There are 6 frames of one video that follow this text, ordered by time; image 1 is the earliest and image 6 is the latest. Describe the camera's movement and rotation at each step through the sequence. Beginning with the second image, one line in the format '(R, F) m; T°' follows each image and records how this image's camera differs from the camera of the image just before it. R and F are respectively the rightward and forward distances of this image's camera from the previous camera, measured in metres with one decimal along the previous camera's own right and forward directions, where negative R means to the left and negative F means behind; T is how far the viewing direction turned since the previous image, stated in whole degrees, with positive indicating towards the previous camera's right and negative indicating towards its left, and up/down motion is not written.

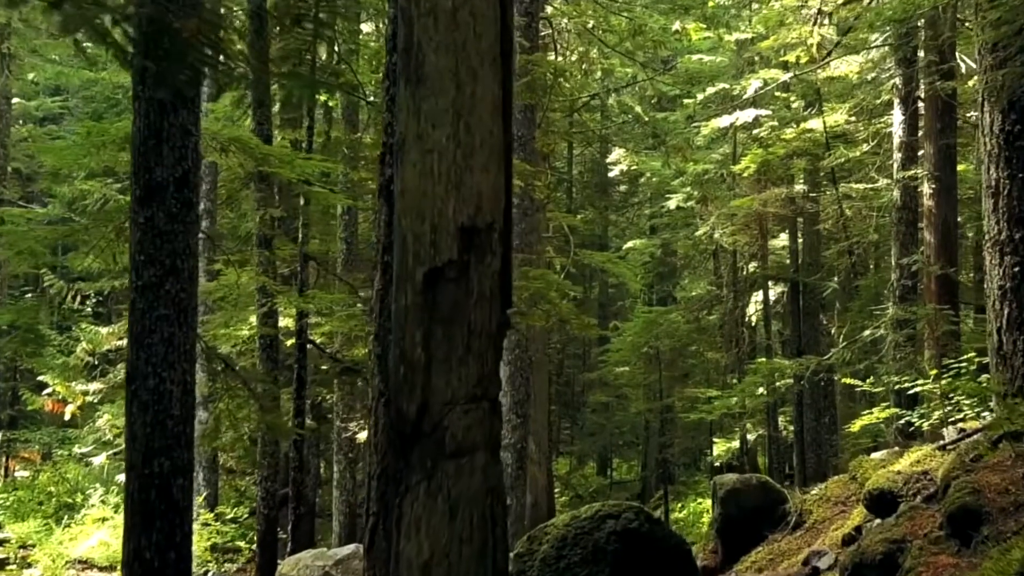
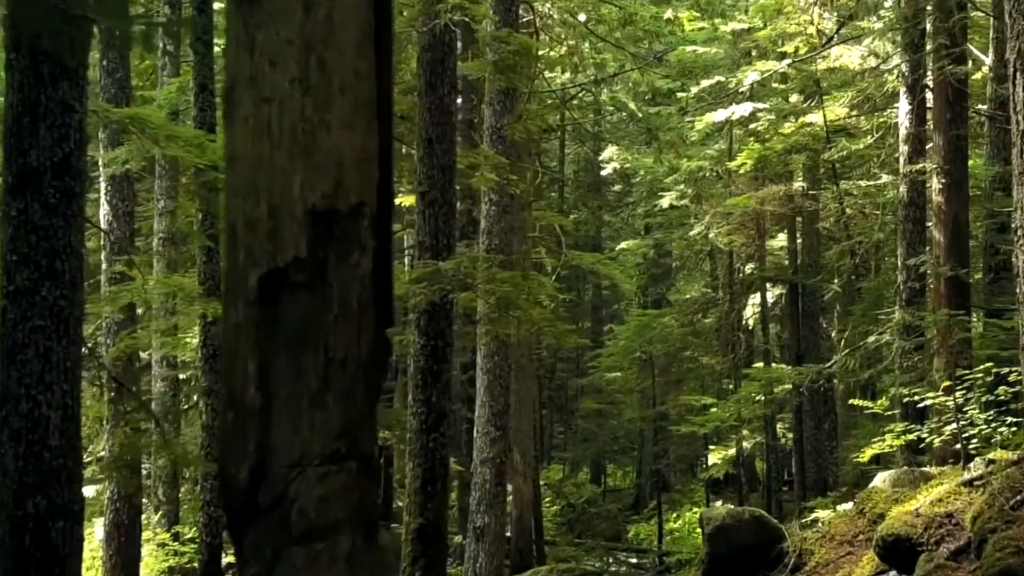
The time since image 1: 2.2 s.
(+0.3, +0.9) m; 0°
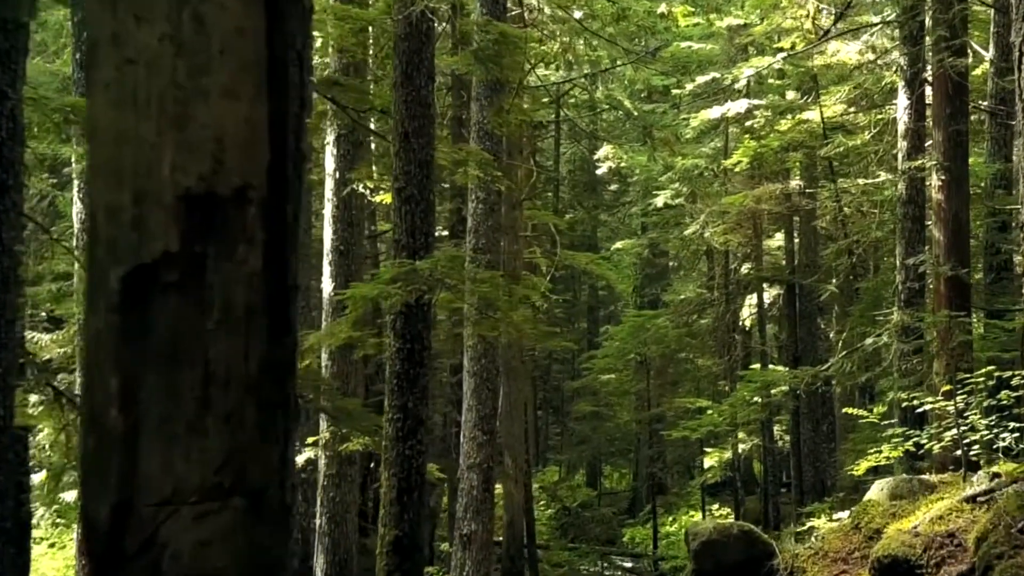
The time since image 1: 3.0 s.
(+0.2, +0.3) m; 0°
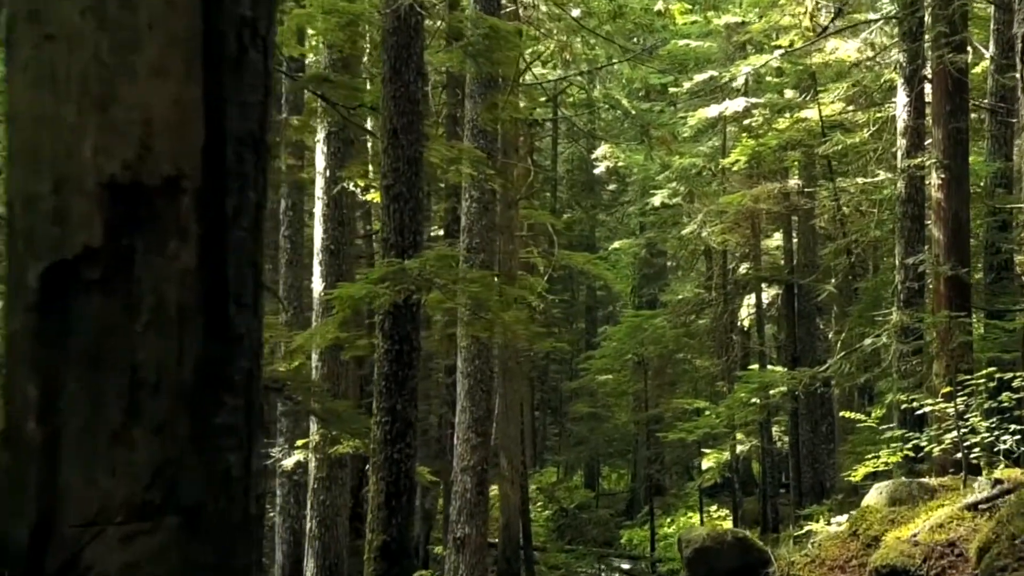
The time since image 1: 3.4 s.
(+0.1, +0.2) m; 0°
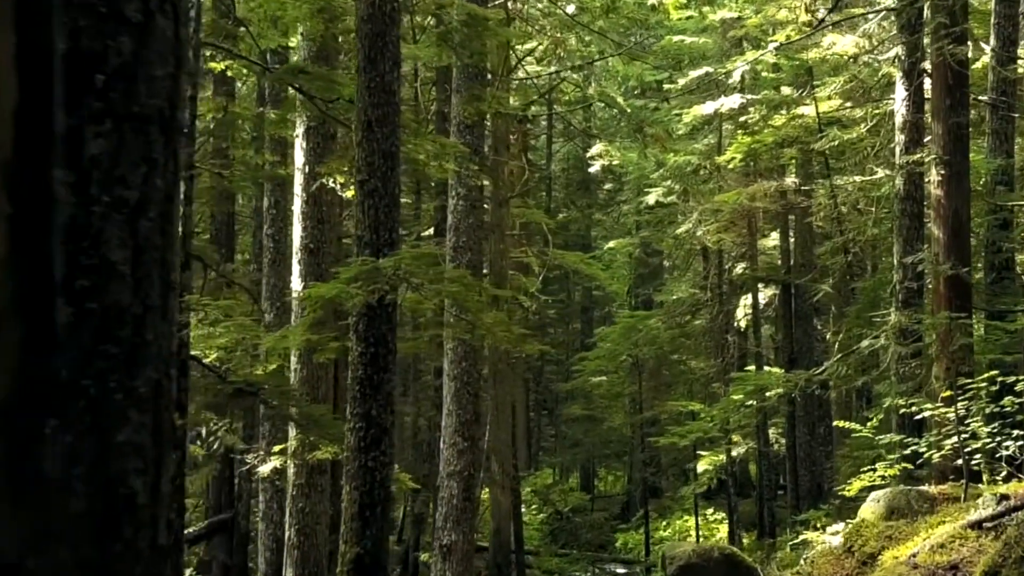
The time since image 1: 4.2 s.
(+0.2, +0.3) m; 0°
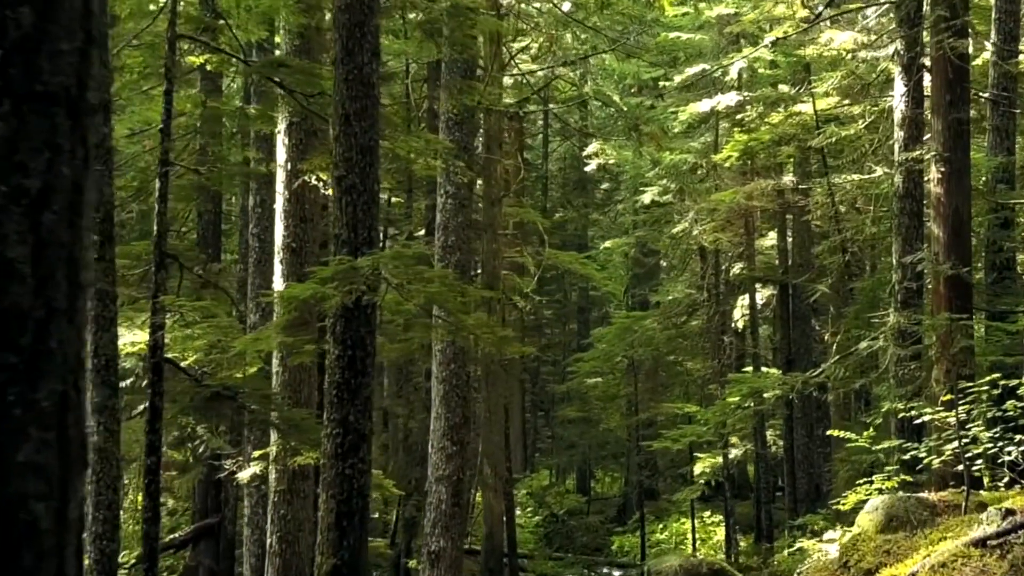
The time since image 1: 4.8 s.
(+0.1, +0.3) m; 0°
